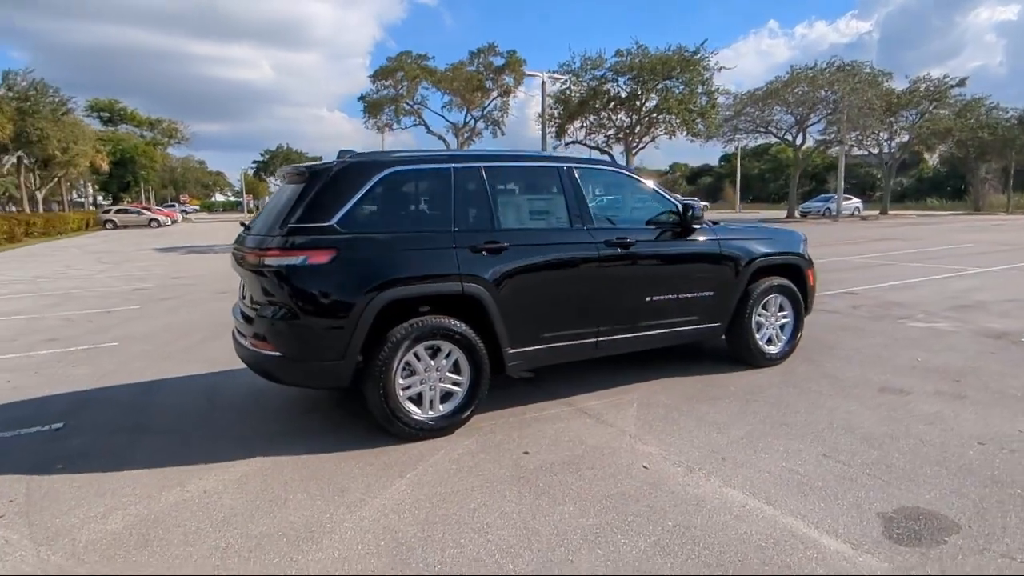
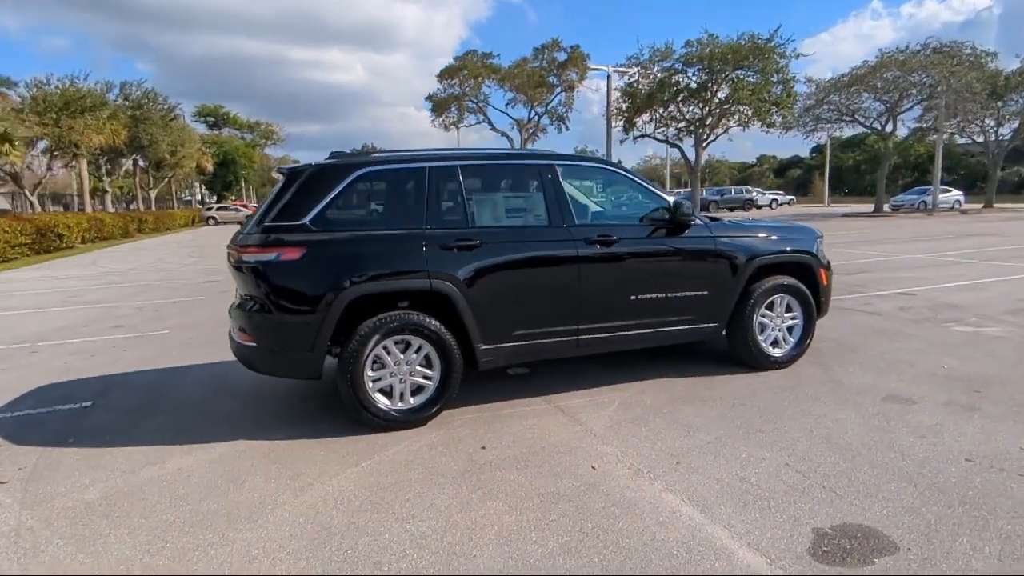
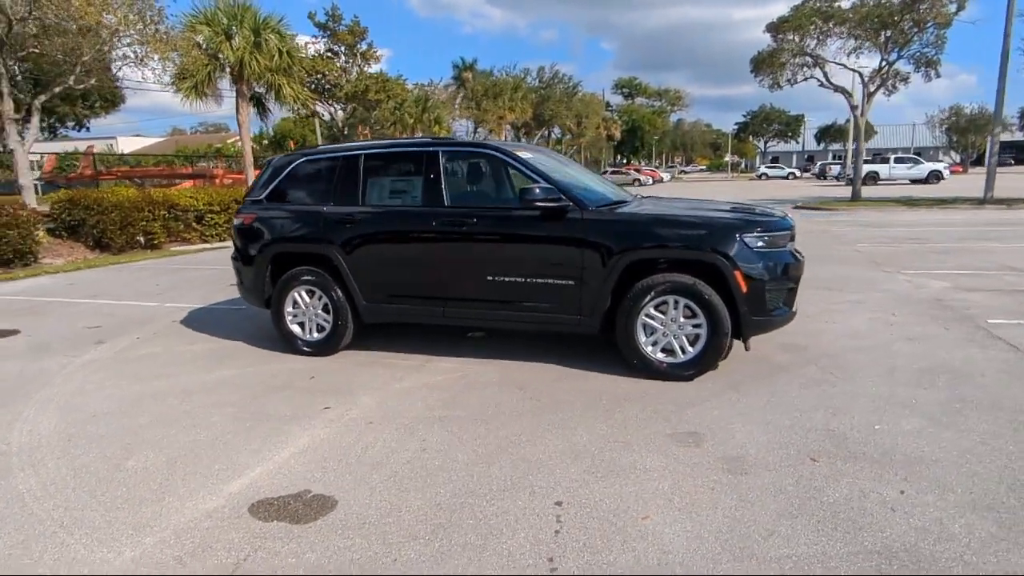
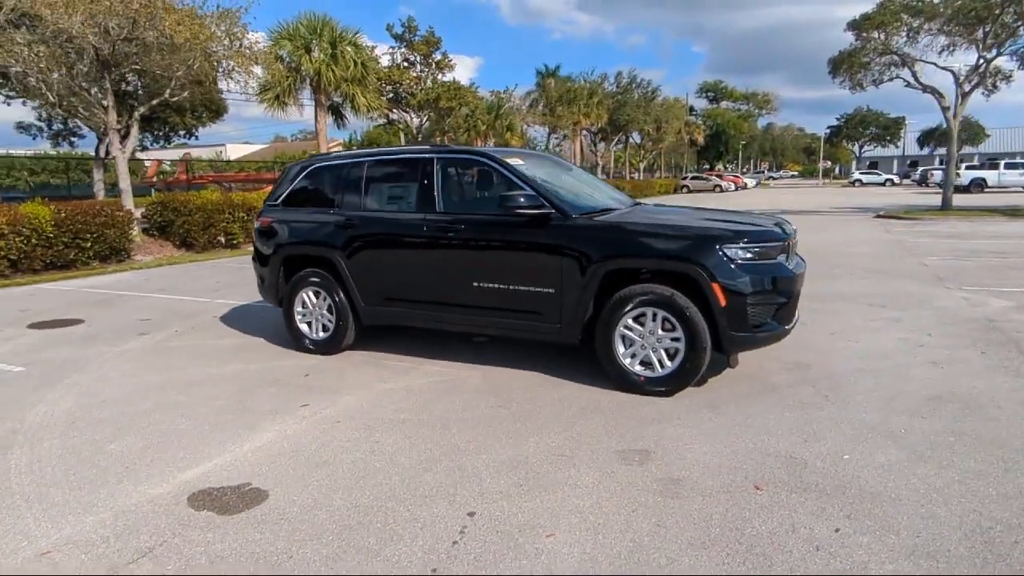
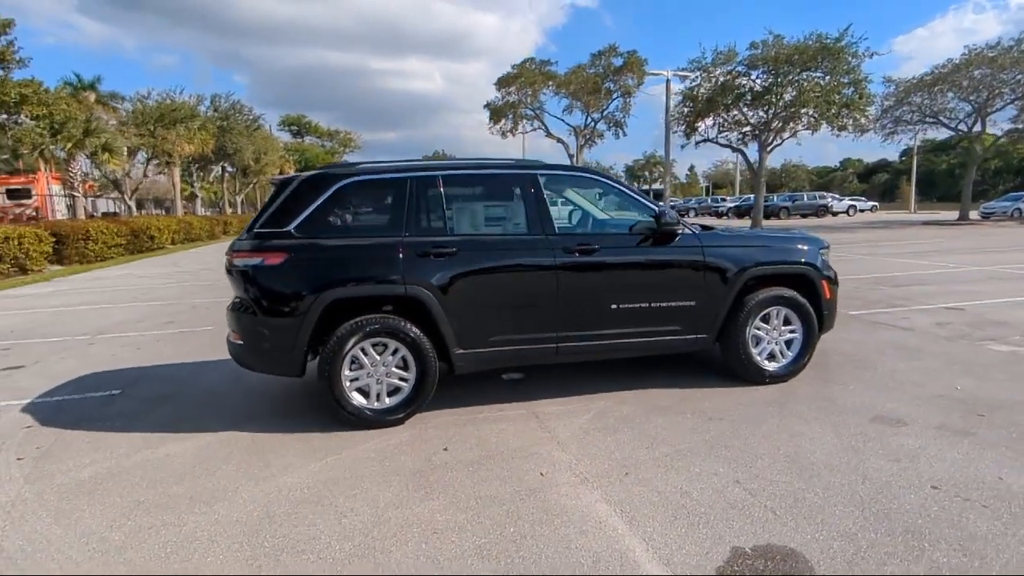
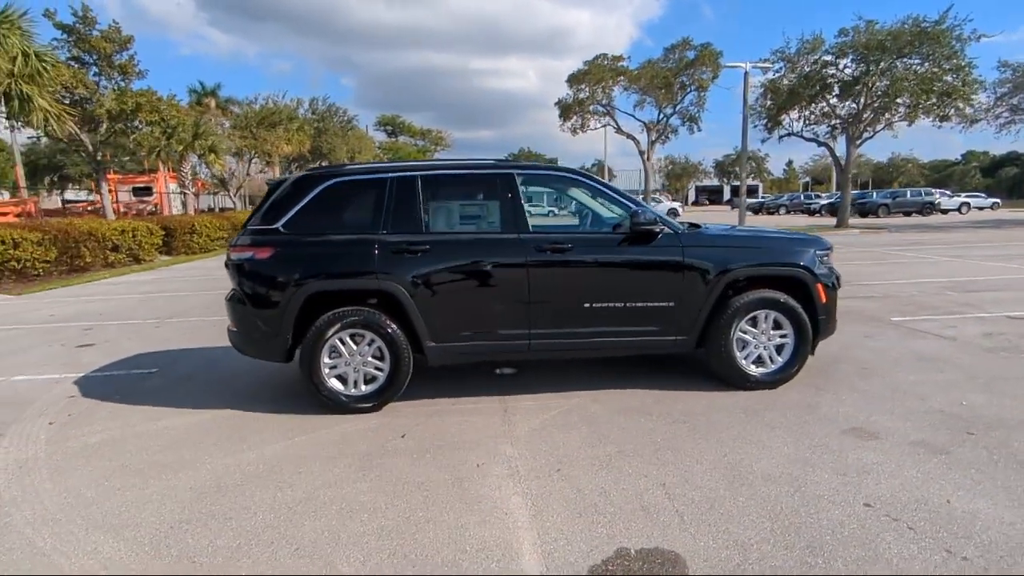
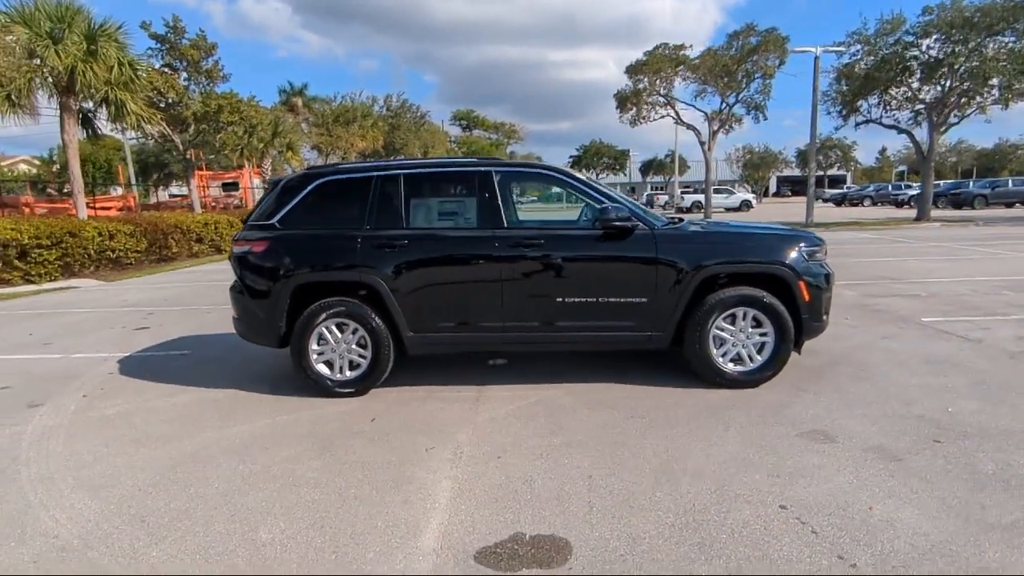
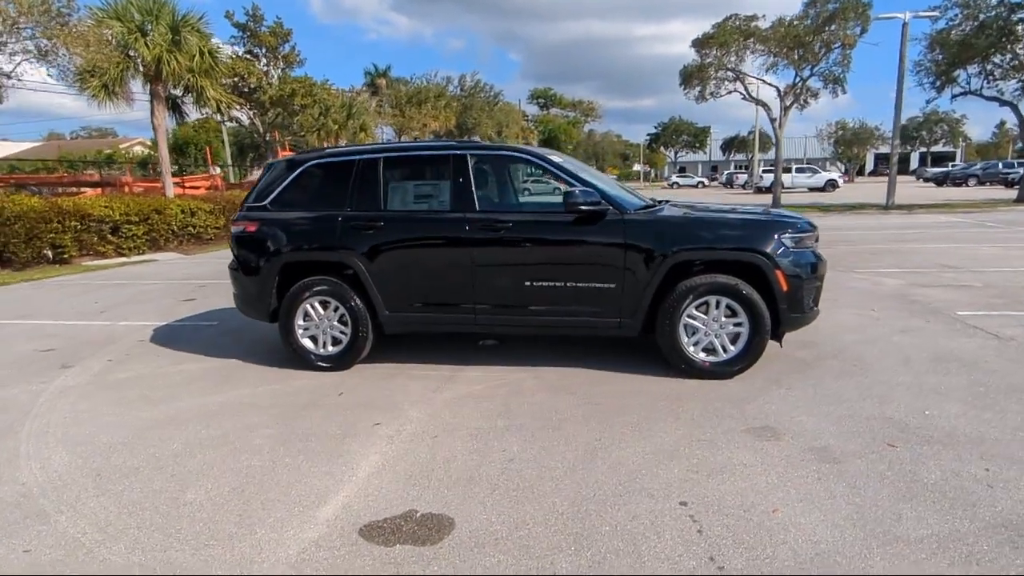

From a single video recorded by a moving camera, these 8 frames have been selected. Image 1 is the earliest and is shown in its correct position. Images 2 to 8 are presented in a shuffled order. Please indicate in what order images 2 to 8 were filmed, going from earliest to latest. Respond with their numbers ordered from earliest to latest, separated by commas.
2, 5, 6, 7, 8, 3, 4
